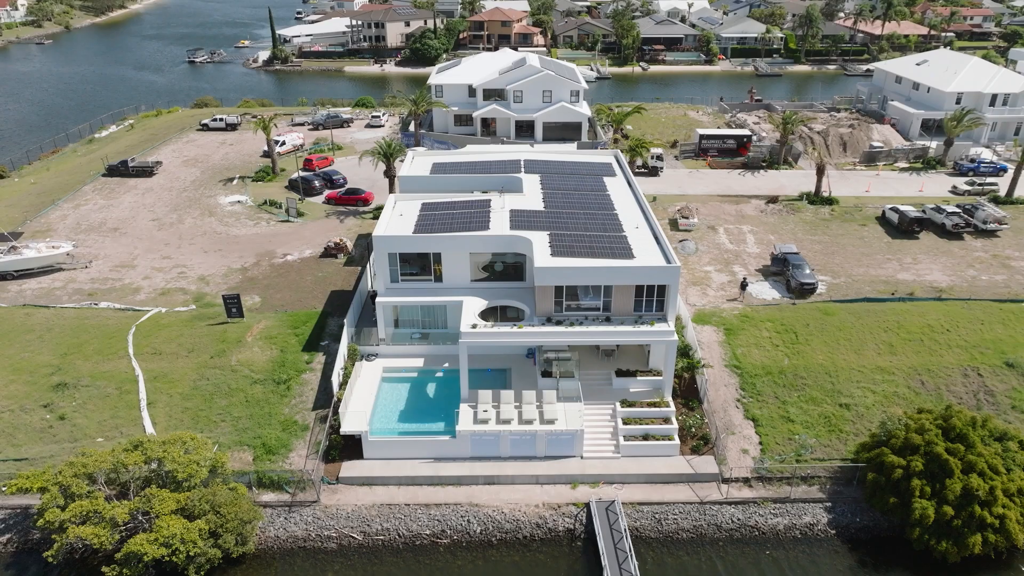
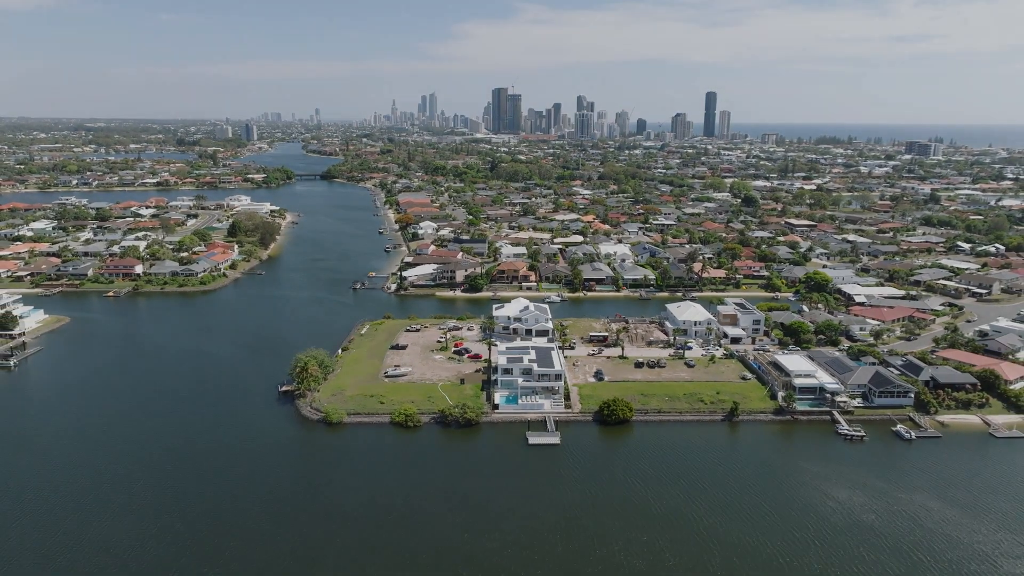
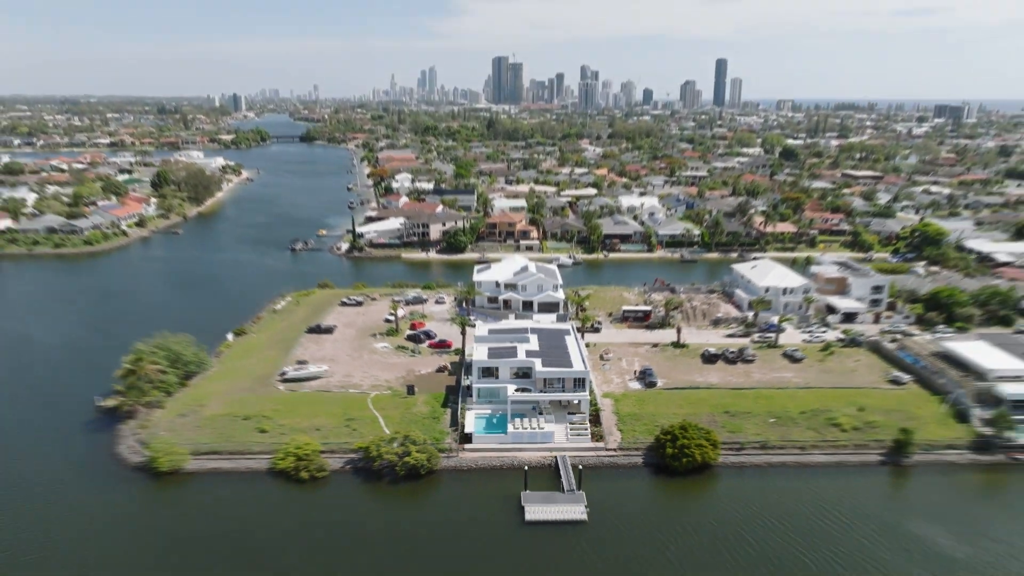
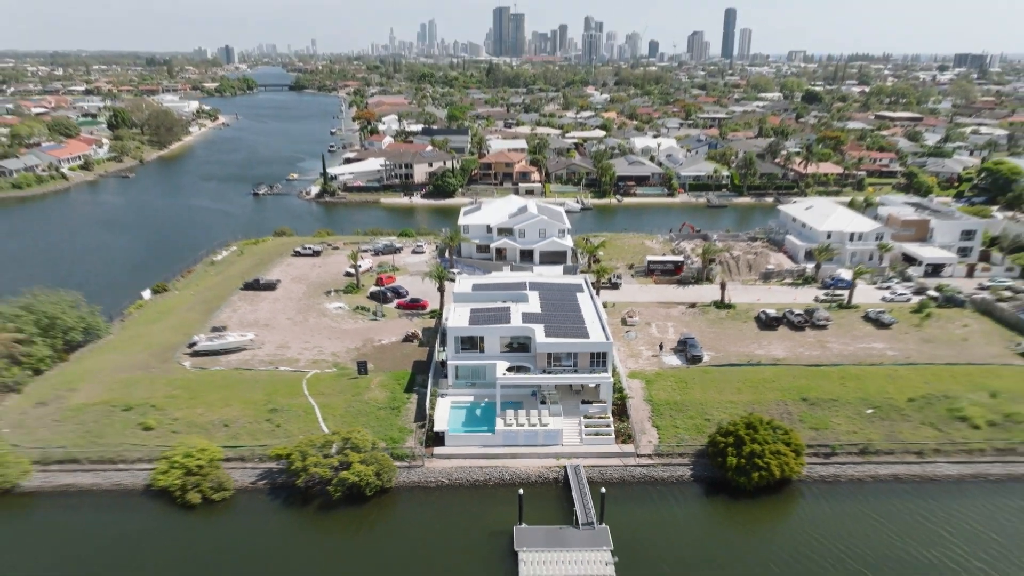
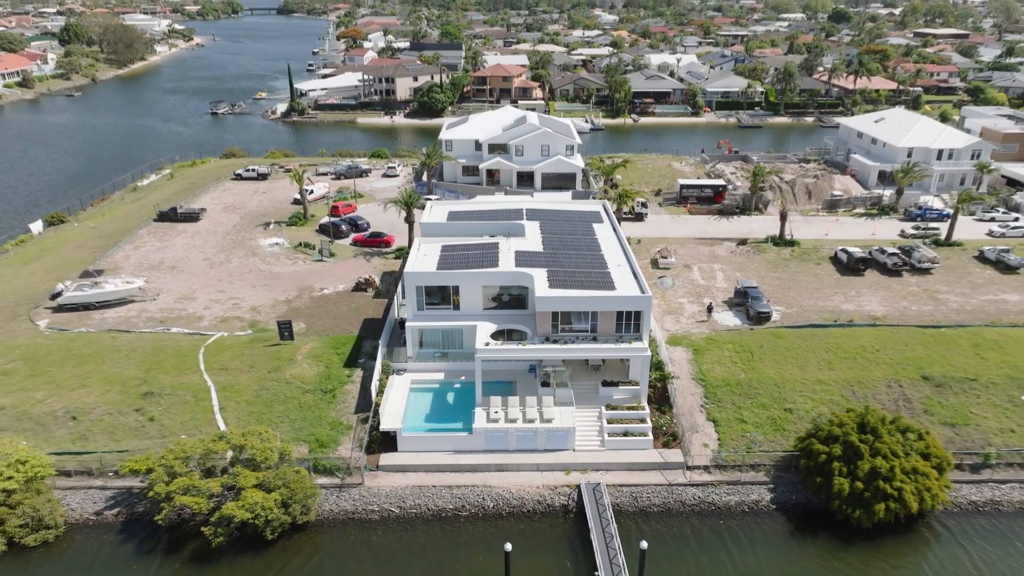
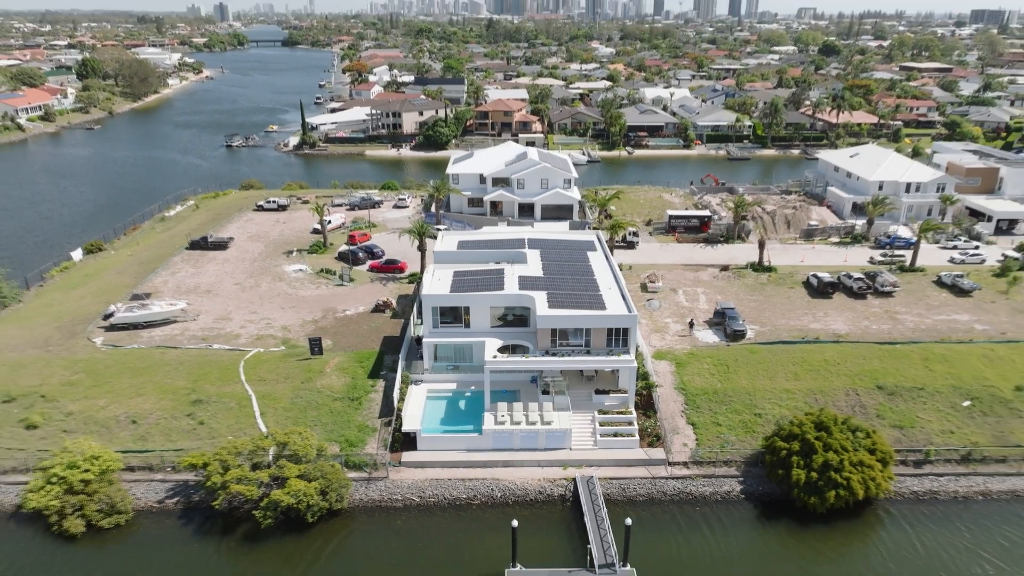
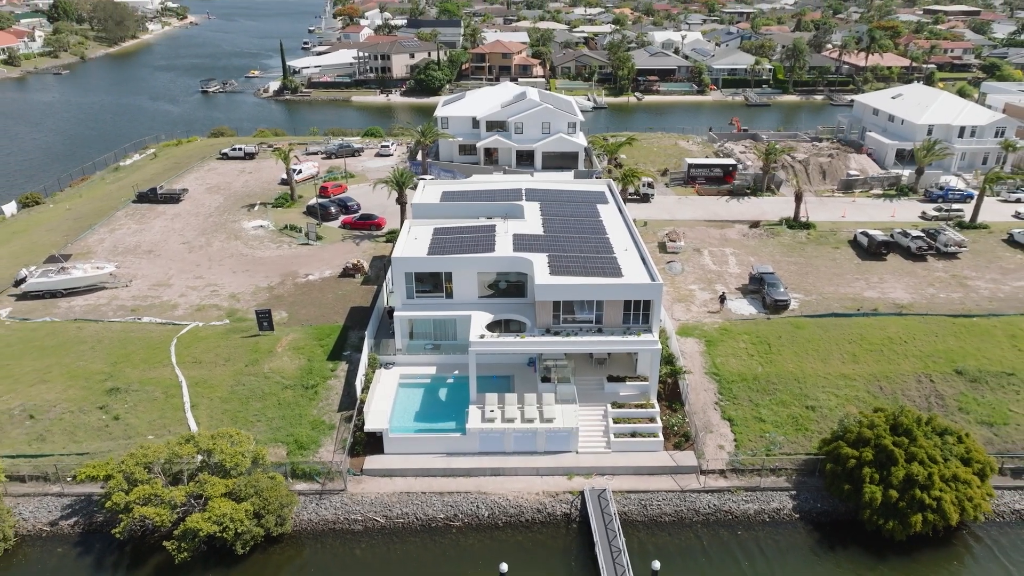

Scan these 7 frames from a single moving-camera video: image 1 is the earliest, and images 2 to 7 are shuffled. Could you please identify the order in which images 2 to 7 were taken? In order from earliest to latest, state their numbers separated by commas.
7, 5, 6, 4, 3, 2
